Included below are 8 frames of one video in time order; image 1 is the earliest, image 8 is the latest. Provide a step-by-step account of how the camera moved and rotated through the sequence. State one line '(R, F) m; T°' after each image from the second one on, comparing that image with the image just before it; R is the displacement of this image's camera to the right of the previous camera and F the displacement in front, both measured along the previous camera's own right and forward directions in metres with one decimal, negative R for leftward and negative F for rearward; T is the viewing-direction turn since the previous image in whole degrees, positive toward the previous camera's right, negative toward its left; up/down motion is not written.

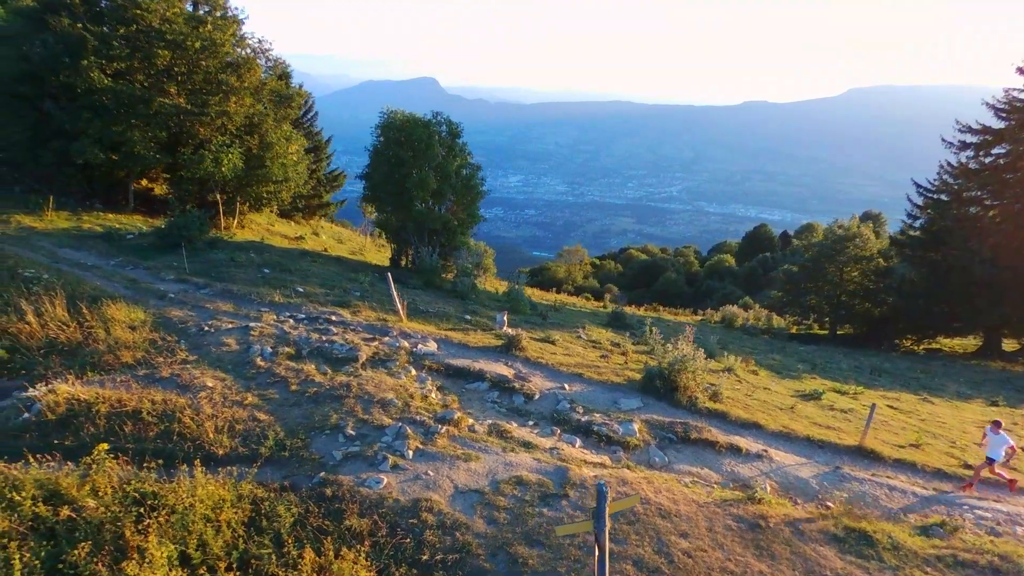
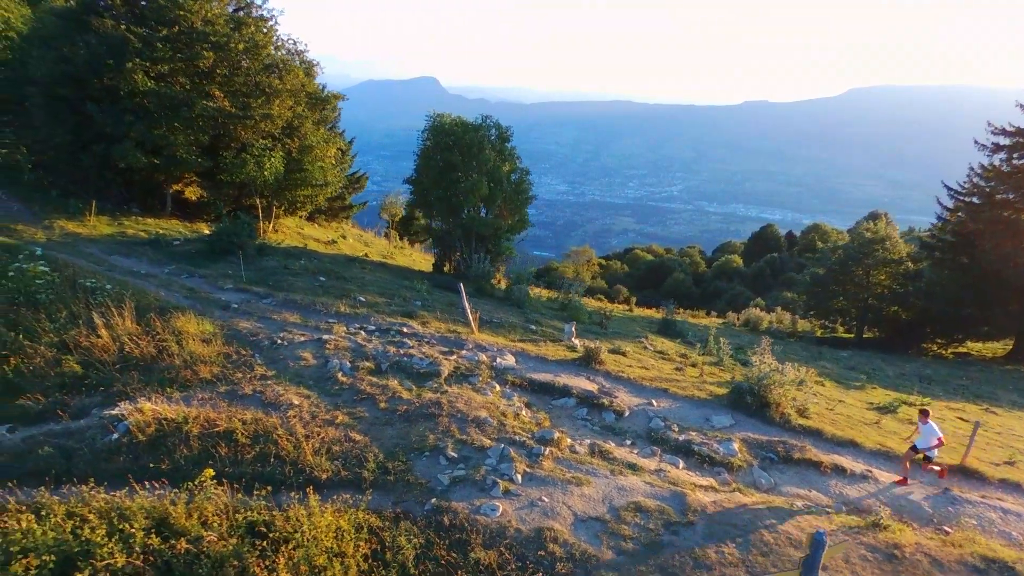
(-1.2, +0.3) m; 0°
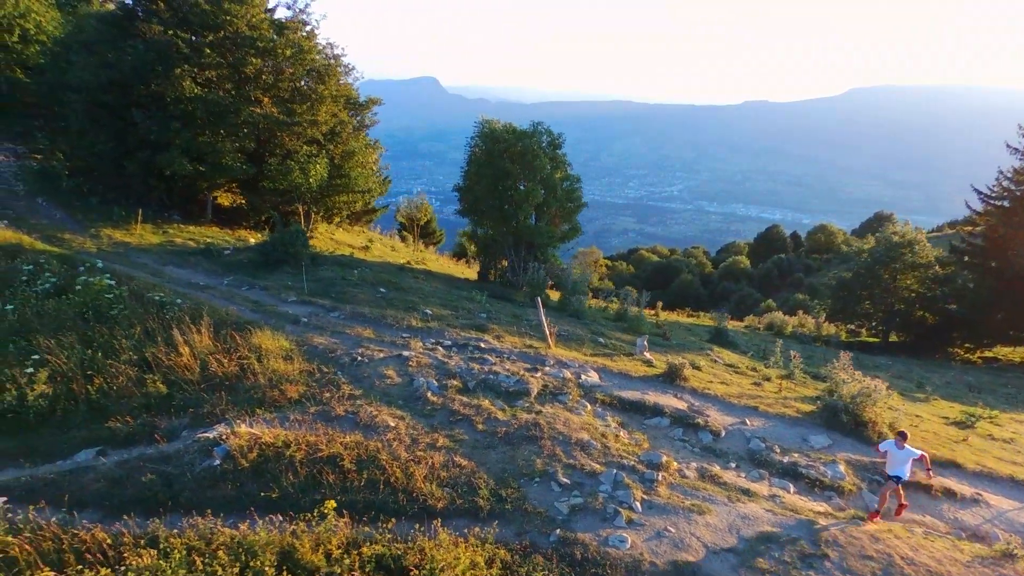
(-1.2, +0.3) m; 0°
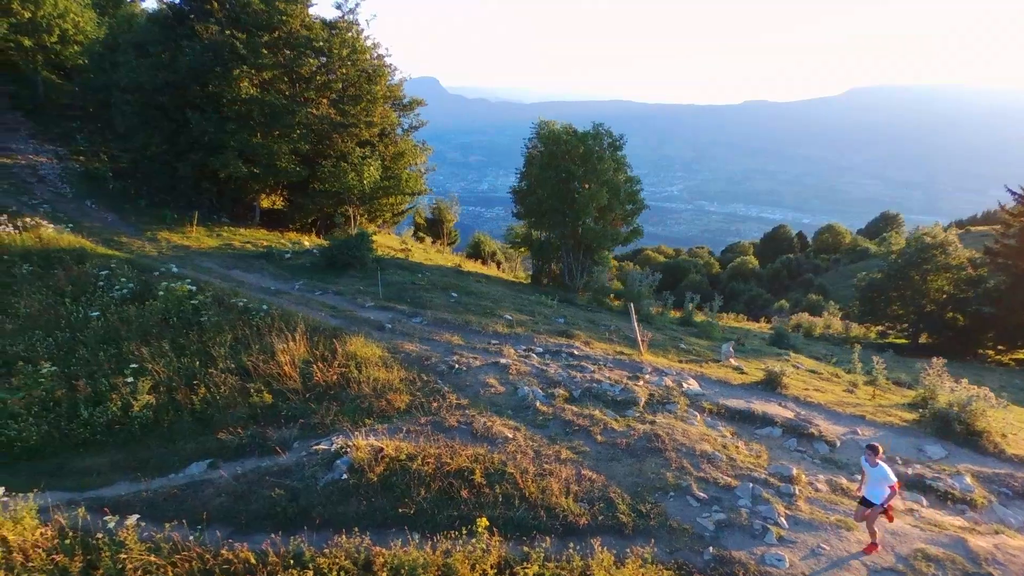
(-1.4, +0.2) m; 0°
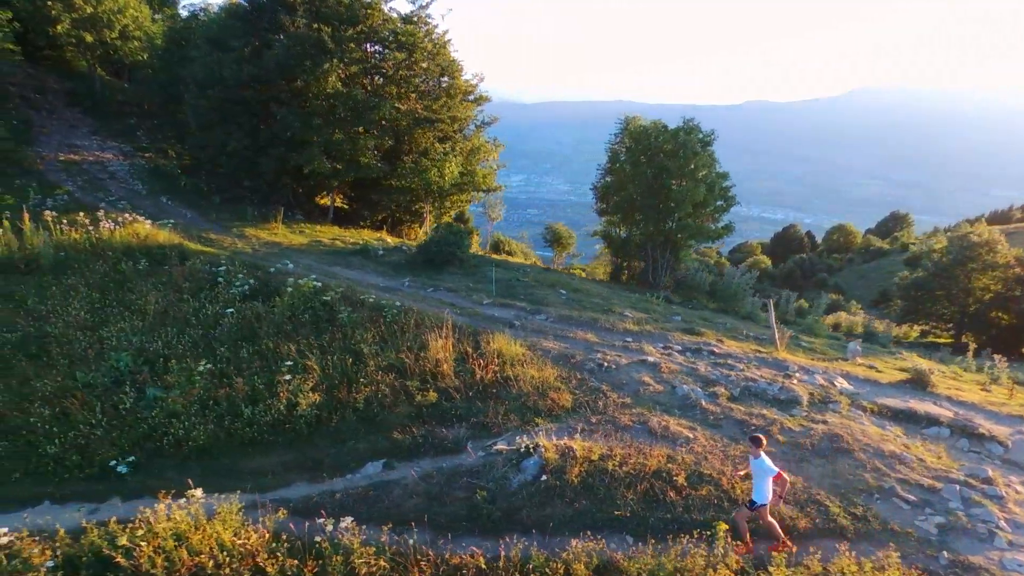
(-2.0, +0.3) m; 0°
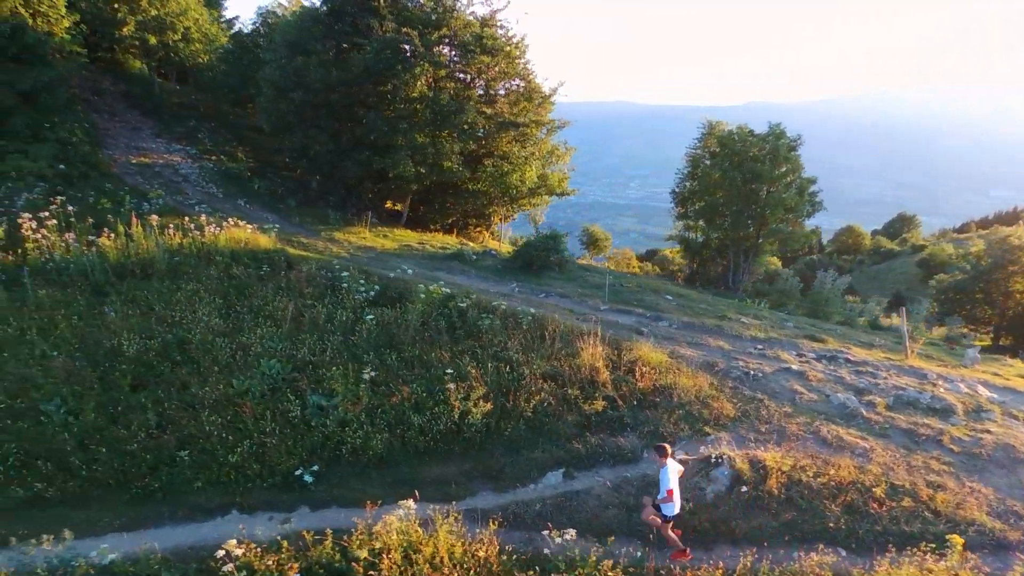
(-1.9, 0.0) m; 0°
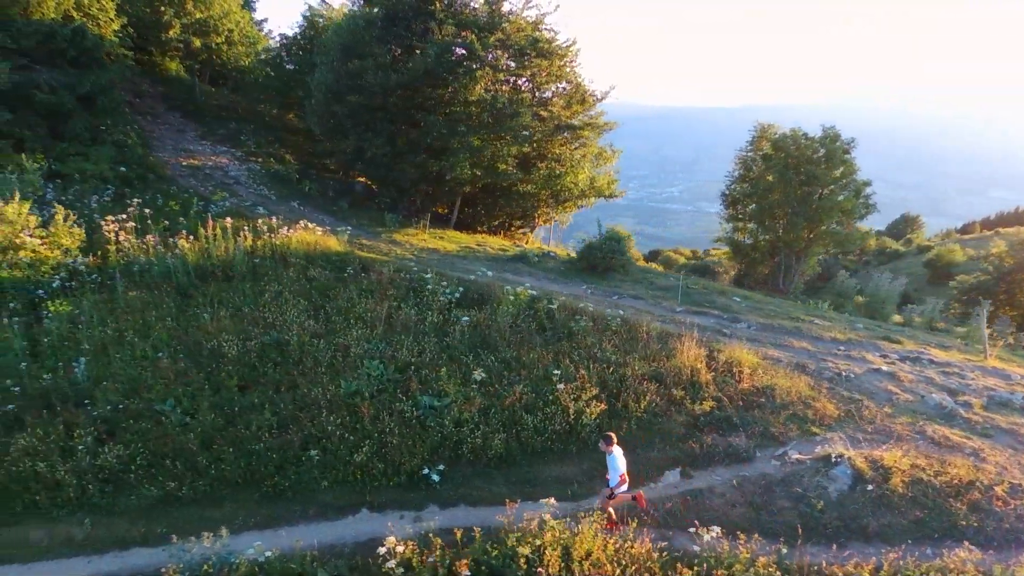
(-1.3, -0.2) m; 0°
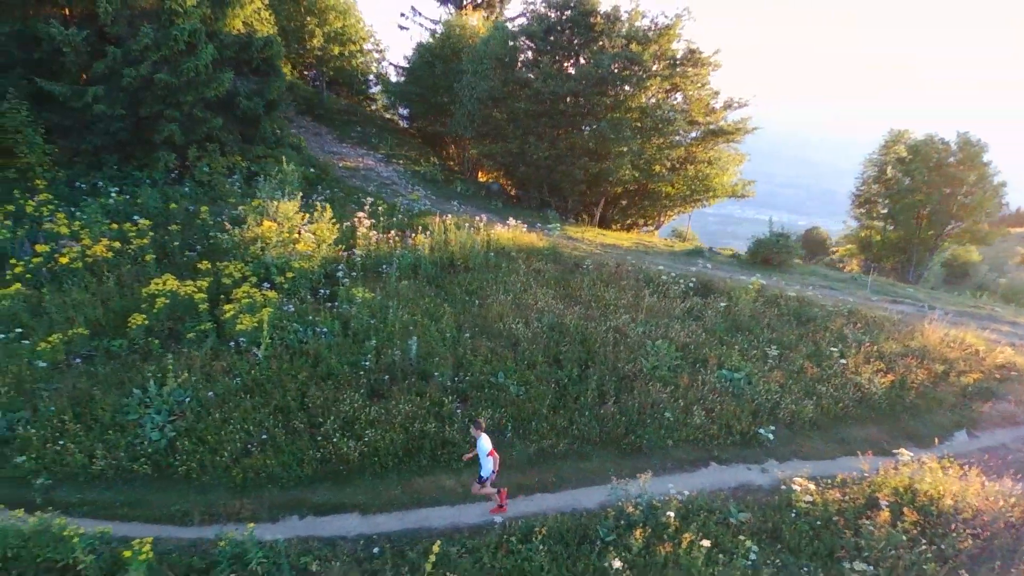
(-4.0, -1.4) m; 0°
